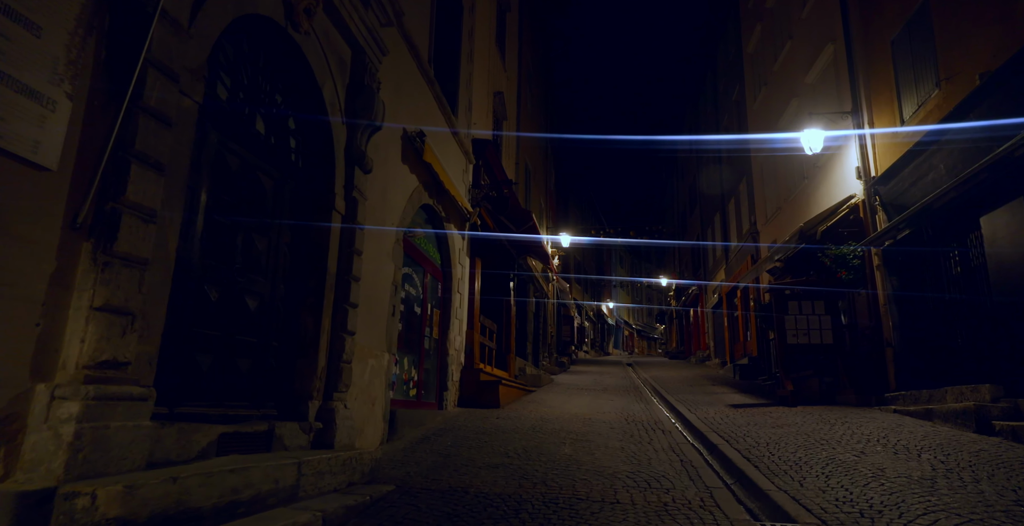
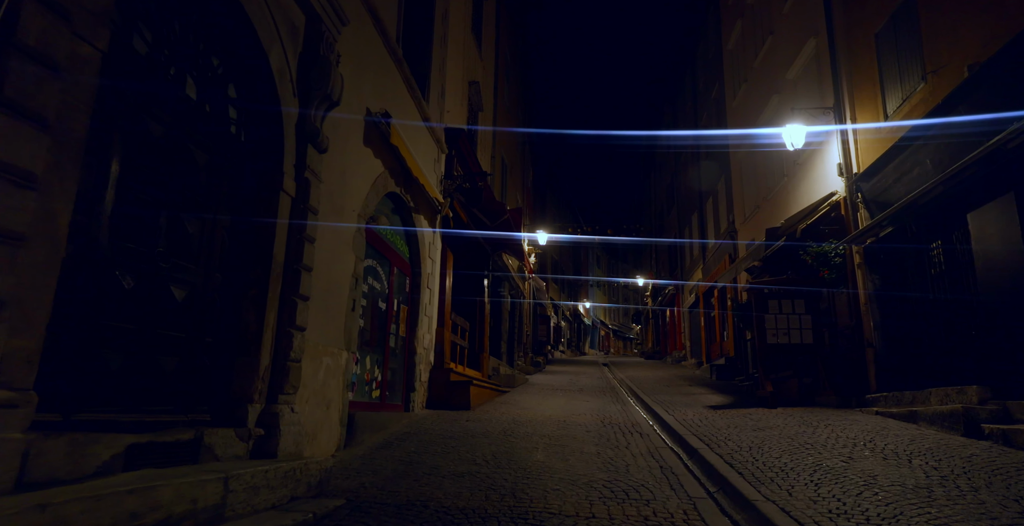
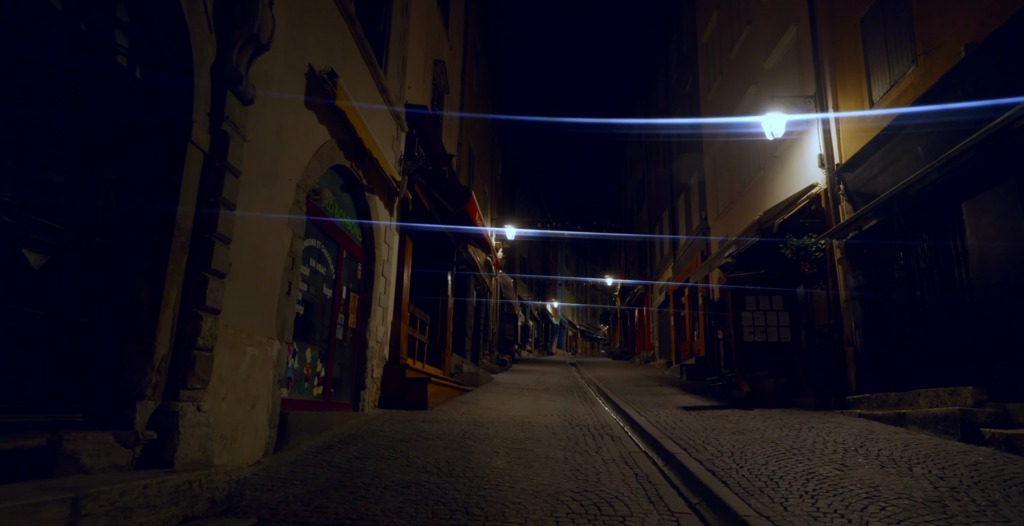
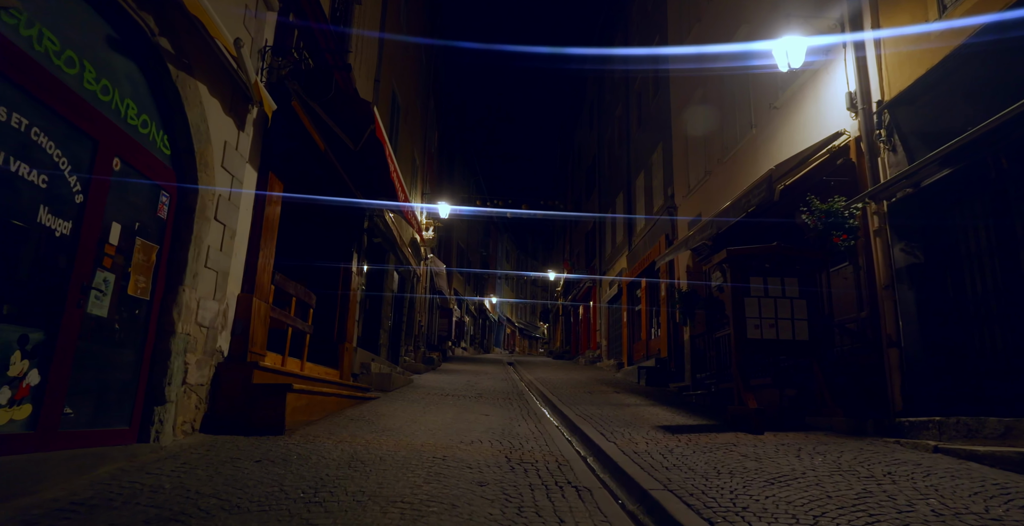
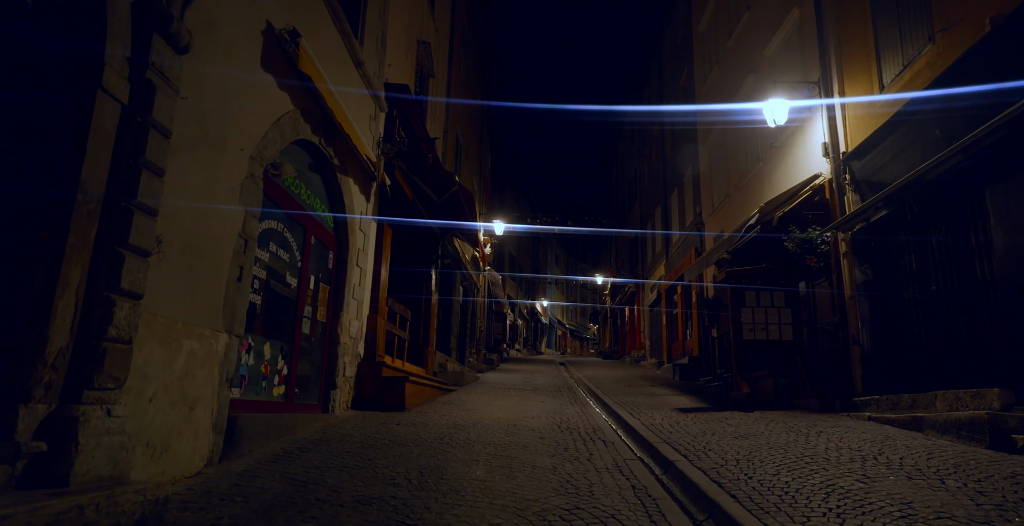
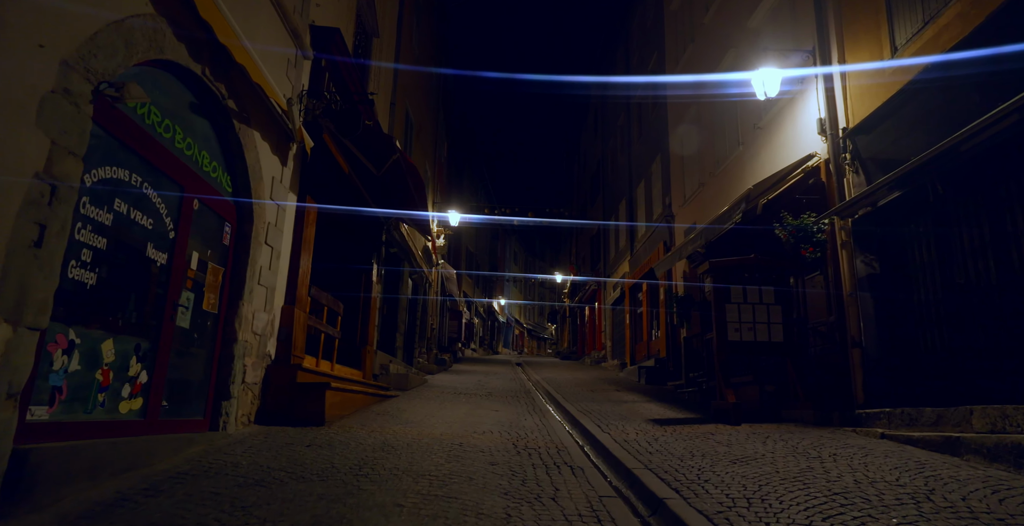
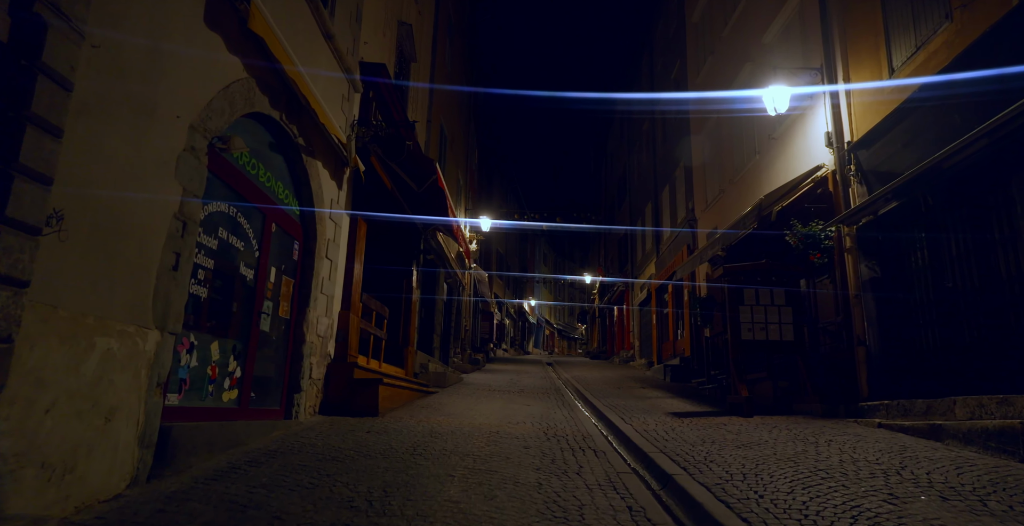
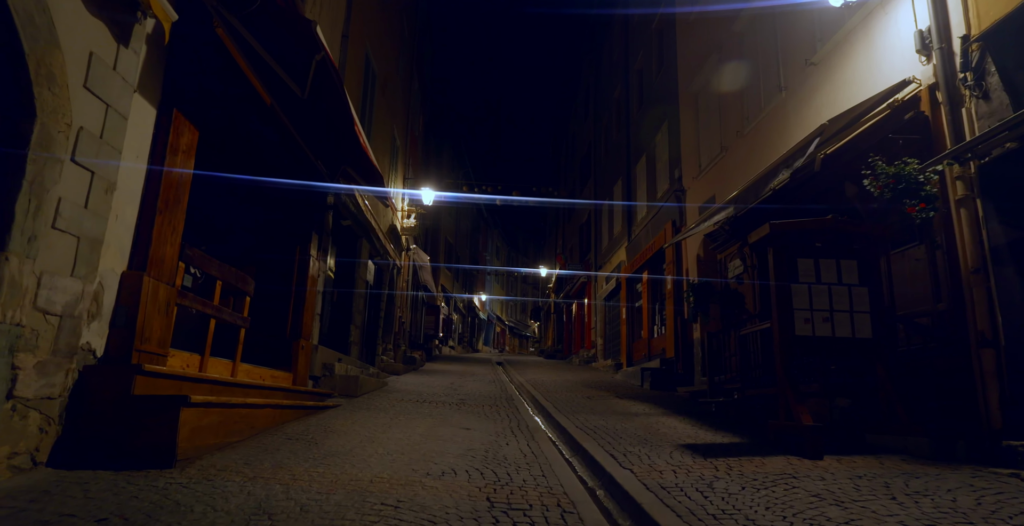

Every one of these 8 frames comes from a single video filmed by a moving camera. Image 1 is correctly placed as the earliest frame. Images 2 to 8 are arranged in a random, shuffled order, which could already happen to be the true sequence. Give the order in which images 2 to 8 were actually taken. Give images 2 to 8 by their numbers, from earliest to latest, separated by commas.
2, 3, 5, 7, 6, 4, 8
